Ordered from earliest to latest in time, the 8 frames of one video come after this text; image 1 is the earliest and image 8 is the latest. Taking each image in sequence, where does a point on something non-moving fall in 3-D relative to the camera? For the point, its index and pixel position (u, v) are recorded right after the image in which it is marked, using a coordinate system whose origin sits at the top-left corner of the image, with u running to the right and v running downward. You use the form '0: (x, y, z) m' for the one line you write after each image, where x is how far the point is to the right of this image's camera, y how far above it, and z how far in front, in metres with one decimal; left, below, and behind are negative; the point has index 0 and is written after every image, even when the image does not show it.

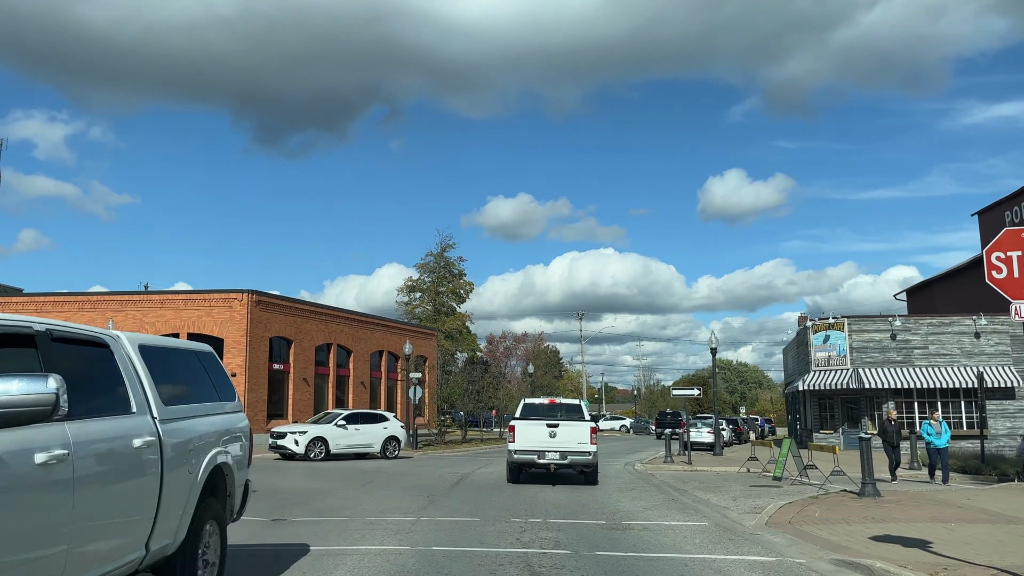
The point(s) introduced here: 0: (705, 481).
0: (+4.7, -4.6, +18.9) m
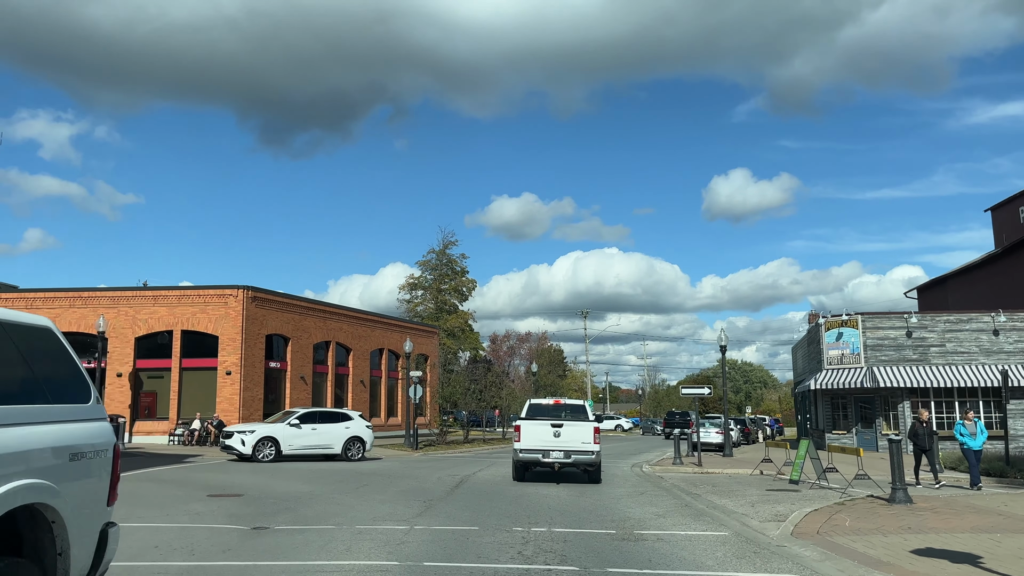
0: (+4.7, -4.5, +17.9) m
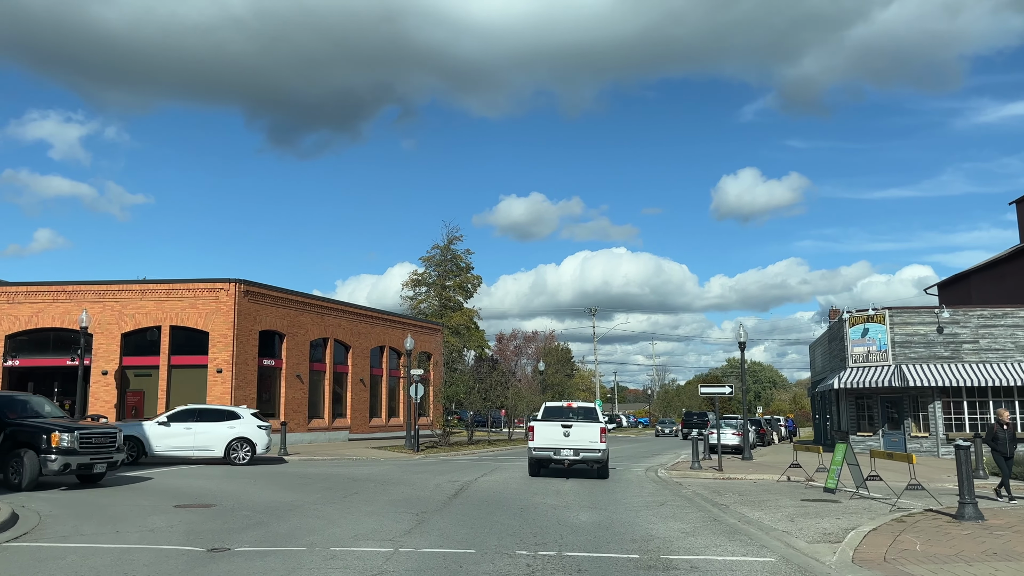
0: (+4.8, -4.2, +16.2) m
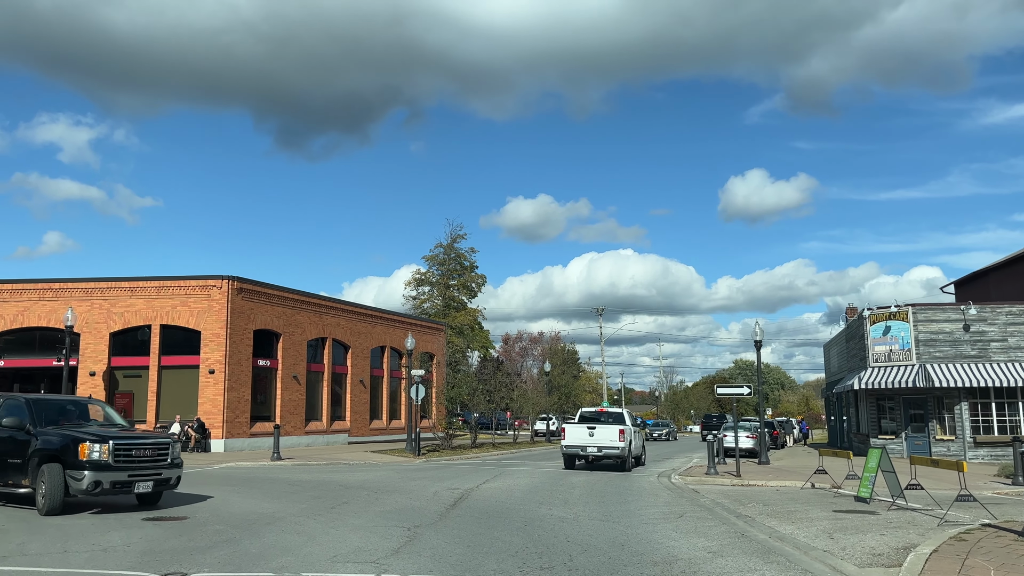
0: (+4.9, -4.0, +14.9) m
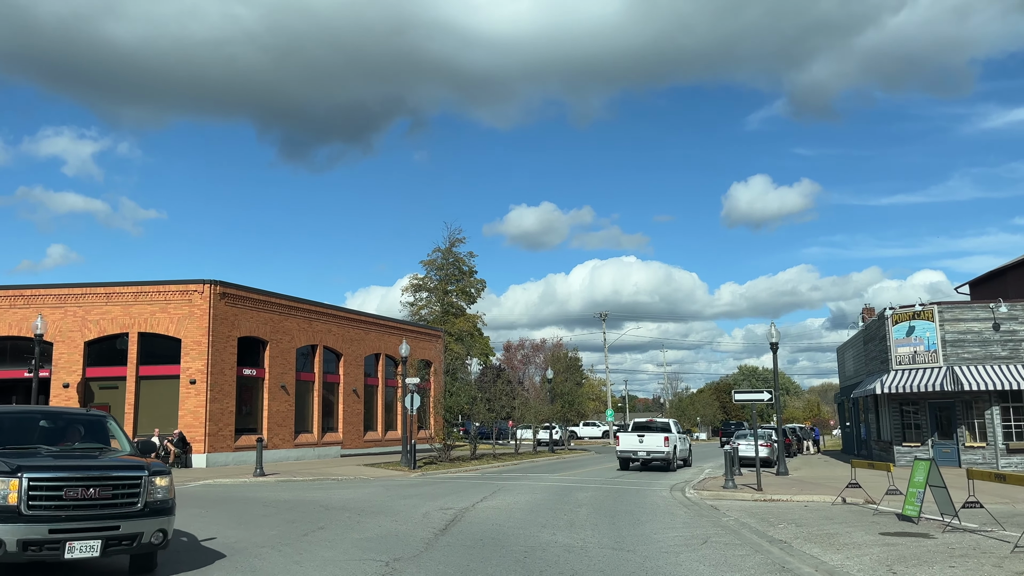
0: (+4.9, -3.9, +13.1) m
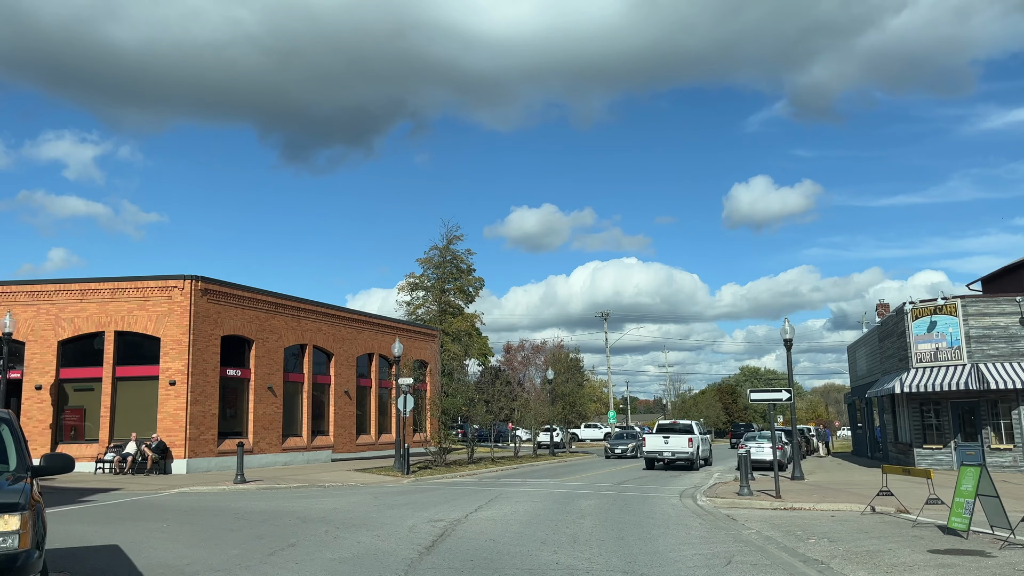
0: (+4.8, -3.7, +11.7) m
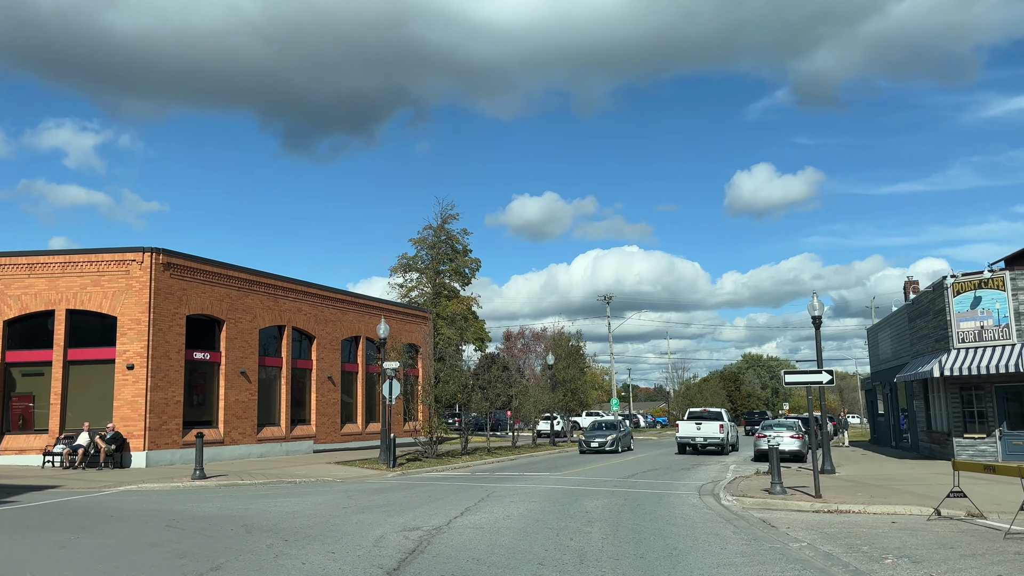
0: (+4.7, -3.1, +9.1) m
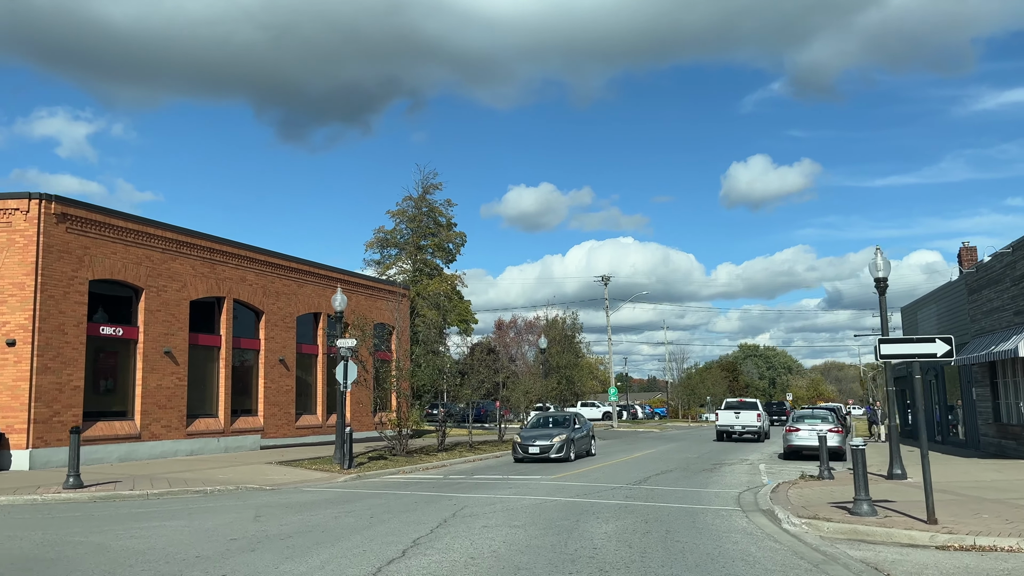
0: (+4.4, -2.2, +4.5) m
